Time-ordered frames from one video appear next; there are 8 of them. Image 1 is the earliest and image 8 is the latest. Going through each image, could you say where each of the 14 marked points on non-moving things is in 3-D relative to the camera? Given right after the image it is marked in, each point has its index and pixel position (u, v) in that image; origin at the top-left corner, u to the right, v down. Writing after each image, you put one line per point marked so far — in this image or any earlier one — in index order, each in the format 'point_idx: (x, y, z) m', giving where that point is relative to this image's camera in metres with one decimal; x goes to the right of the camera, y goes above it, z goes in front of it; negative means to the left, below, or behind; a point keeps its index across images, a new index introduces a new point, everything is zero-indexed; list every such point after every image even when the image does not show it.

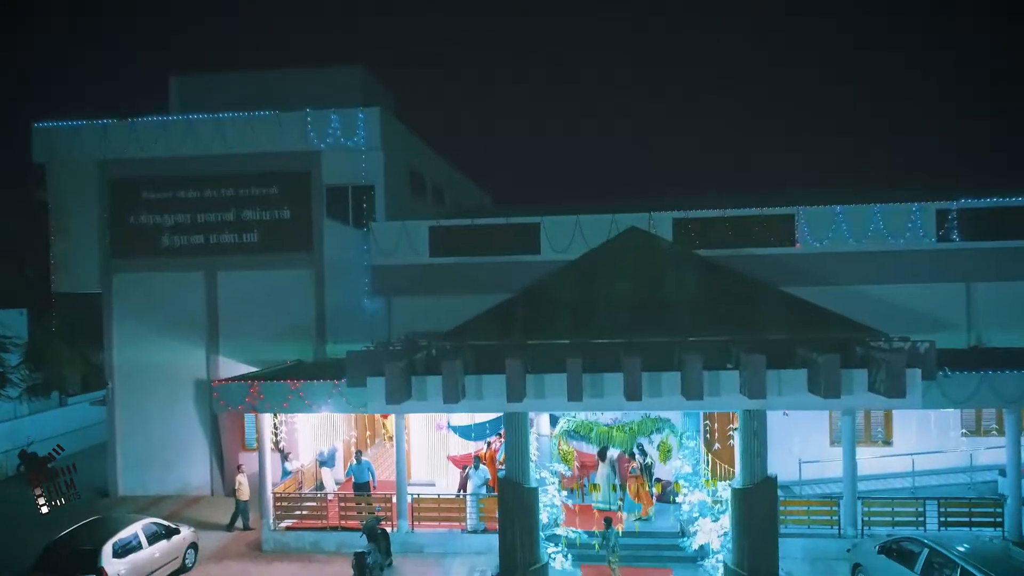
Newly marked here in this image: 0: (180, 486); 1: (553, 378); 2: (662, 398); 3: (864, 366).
0: (-9.6, -5.7, +18.3) m
1: (+0.6, -1.2, +8.6) m
2: (+2.0, -1.5, +8.5) m
3: (+4.6, -1.0, +8.3) m
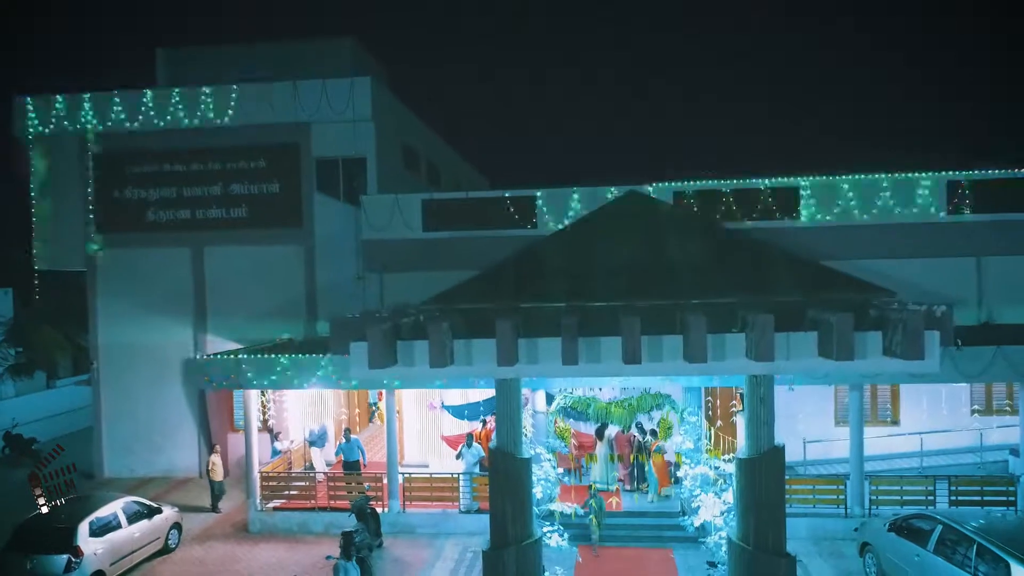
0: (-9.7, -5.1, +17.9) m
1: (+0.4, -0.7, +8.1) m
2: (+1.9, -0.9, +8.0) m
3: (+4.5, -0.5, +7.8) m
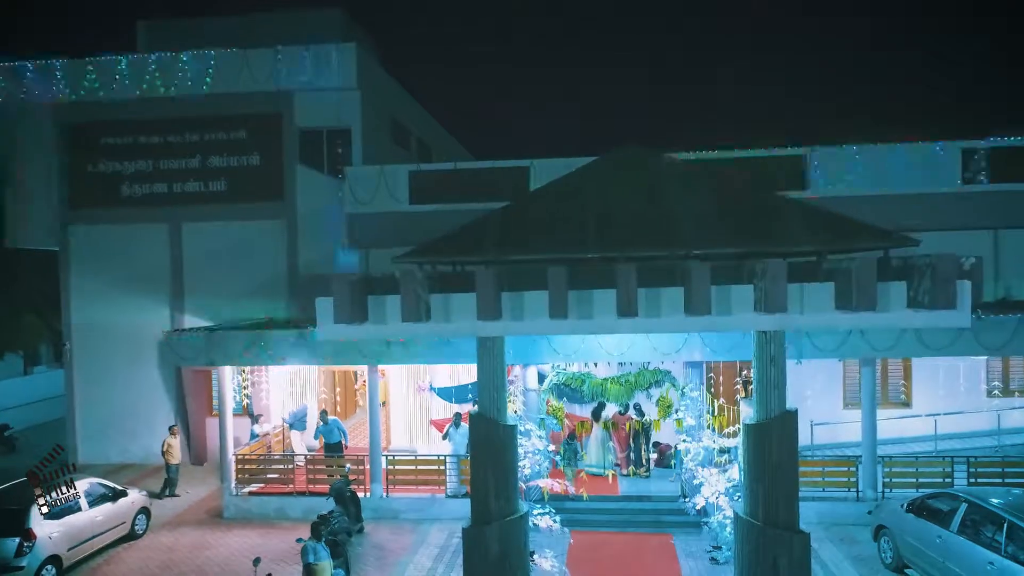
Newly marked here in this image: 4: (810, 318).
0: (-9.9, -4.5, +17.0) m
1: (+0.2, -0.1, +7.3) m
2: (+1.7, -0.3, +7.2) m
3: (+4.3, +0.1, +7.0) m
4: (+3.3, -0.3, +7.0) m
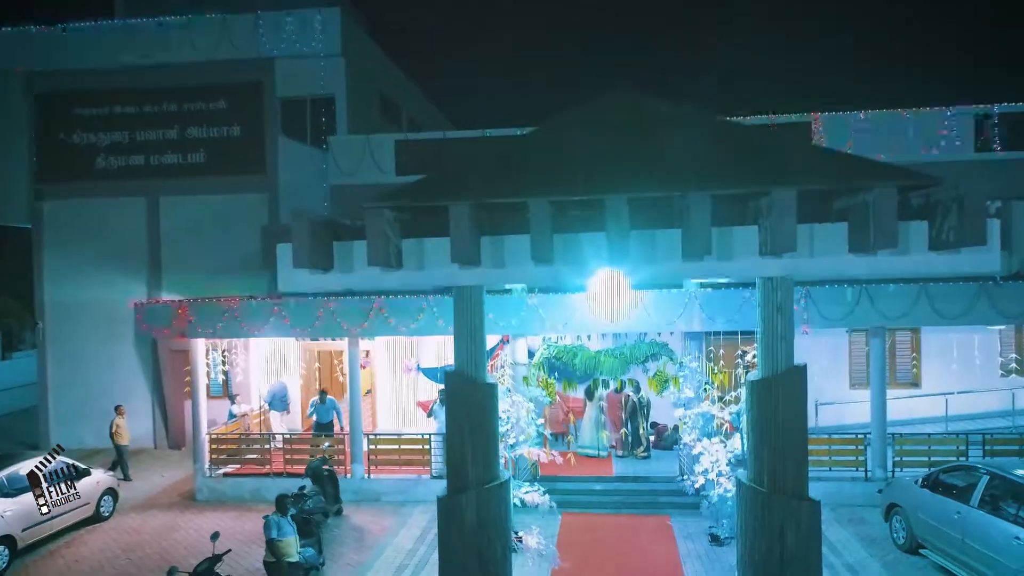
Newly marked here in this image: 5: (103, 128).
0: (-10.1, -3.9, +16.4) m
1: (0.0, +0.5, +6.6) m
2: (+1.5, +0.2, +6.5) m
3: (+4.1, +0.7, +6.3) m
4: (+3.1, +0.3, +6.3) m
5: (-10.4, +4.1, +16.2) m
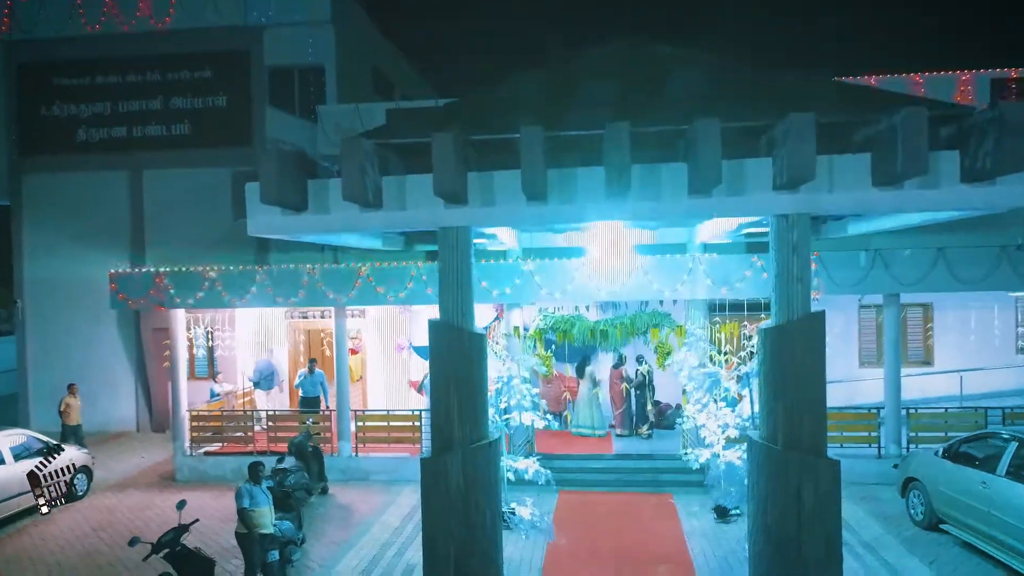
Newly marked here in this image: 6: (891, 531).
0: (-10.2, -3.3, +15.8) m
1: (-0.1, +1.1, +6.0) m
2: (+1.4, +0.8, +6.0) m
3: (+4.0, +1.3, +5.7) m
4: (+3.0, +0.8, +5.8) m
5: (-10.5, +4.6, +15.6) m
6: (+5.3, -3.4, +8.9) m
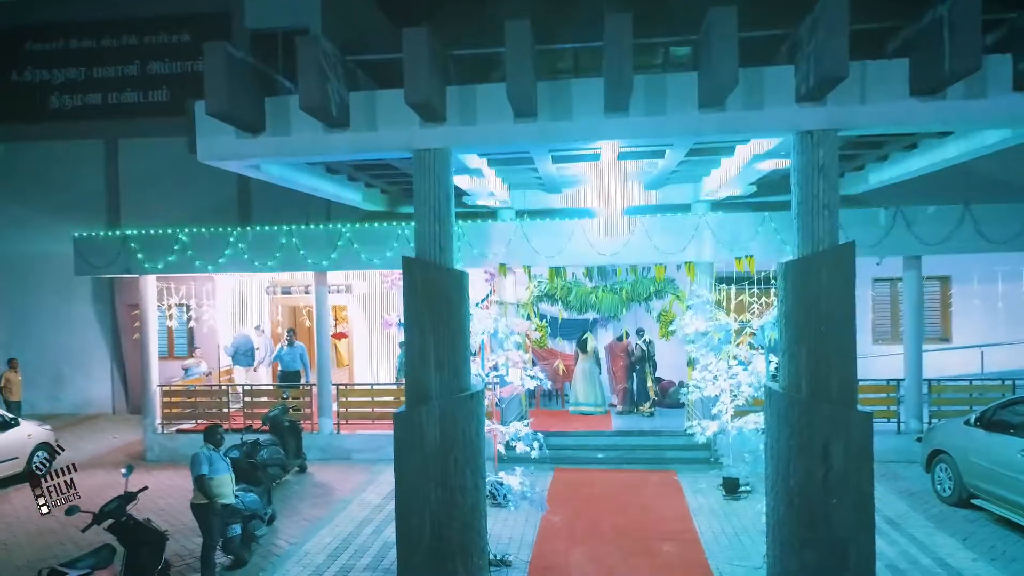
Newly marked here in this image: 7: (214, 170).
0: (-10.3, -2.7, +15.0) m
1: (-0.2, +1.7, +5.3) m
2: (+1.3, +1.4, +5.2) m
3: (+3.8, +1.8, +5.0) m
4: (+2.8, +1.4, +5.0) m
5: (-10.6, +5.2, +14.9) m
6: (+5.2, -2.8, +8.1) m
7: (-6.9, +2.7, +14.6) m
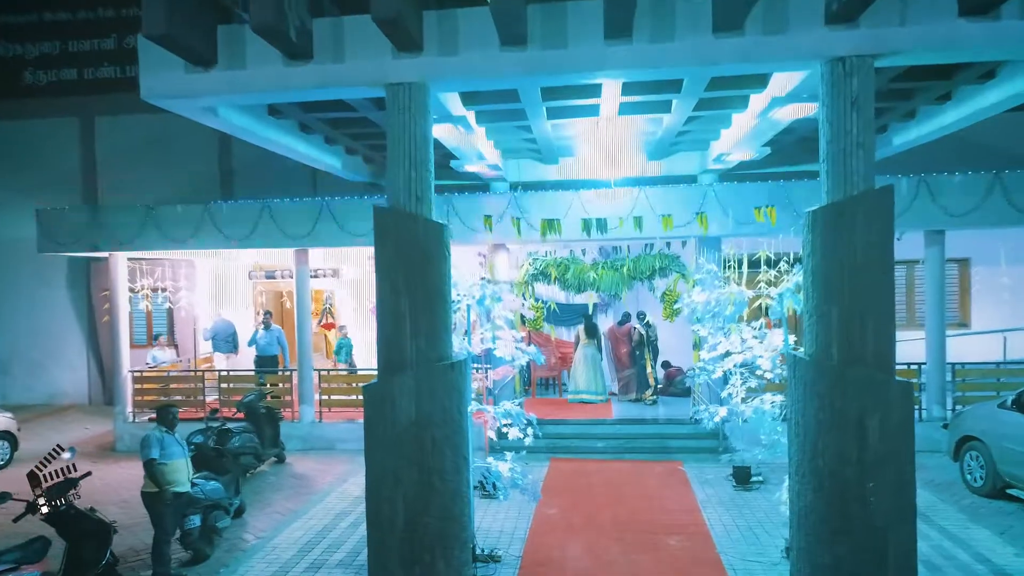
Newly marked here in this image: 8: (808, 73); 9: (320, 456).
0: (-10.4, -2.4, +14.3) m
1: (-0.3, +2.0, +4.6) m
2: (+1.2, +1.7, +4.5) m
3: (+3.7, +2.2, +4.3) m
4: (+2.8, +1.7, +4.3) m
5: (-10.7, +5.6, +14.2) m
6: (+5.1, -2.5, +7.5) m
7: (-7.0, +3.0, +13.9) m
8: (+2.3, +1.7, +4.9) m
9: (-3.0, -2.6, +10.0) m
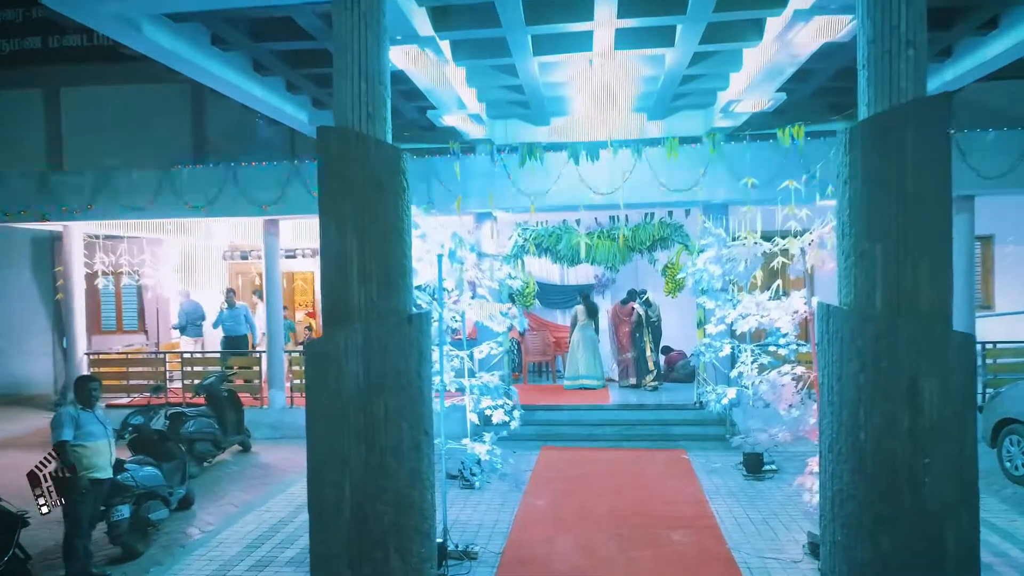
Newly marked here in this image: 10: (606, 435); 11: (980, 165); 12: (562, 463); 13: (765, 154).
0: (-10.6, -2.0, +13.5) m
1: (-0.5, +2.4, +3.8) m
2: (+1.0, +2.1, +3.7) m
3: (+3.6, +2.6, +3.4) m
4: (+2.6, +2.1, +3.5) m
5: (-10.9, +5.9, +13.4) m
6: (+4.9, -2.1, +6.6) m
7: (-7.2, +3.4, +13.0) m
8: (+2.1, +2.0, +4.1) m
9: (-3.2, -2.3, +9.1) m
10: (+1.2, -2.0, +8.5) m
11: (+5.7, +1.5, +7.8) m
12: (+0.6, -2.1, +7.6) m
13: (+3.1, +1.7, +8.0) m
